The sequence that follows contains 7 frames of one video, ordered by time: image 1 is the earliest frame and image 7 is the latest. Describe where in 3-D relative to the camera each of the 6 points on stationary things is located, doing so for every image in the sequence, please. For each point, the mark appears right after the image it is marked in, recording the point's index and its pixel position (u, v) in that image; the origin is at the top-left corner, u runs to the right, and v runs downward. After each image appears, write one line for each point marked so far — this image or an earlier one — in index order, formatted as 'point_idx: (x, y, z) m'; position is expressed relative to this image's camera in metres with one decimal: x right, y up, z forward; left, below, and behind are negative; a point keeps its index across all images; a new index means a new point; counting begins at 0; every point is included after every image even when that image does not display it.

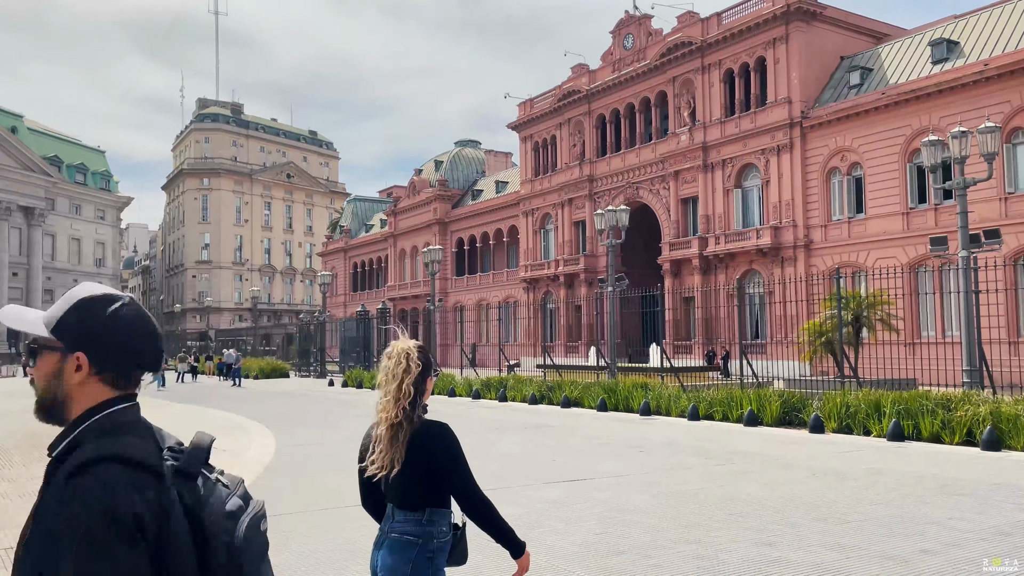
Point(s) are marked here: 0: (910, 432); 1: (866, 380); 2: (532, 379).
0: (+5.4, -1.9, +11.0) m
1: (+8.1, -2.1, +18.5) m
2: (+0.5, -2.2, +19.6) m
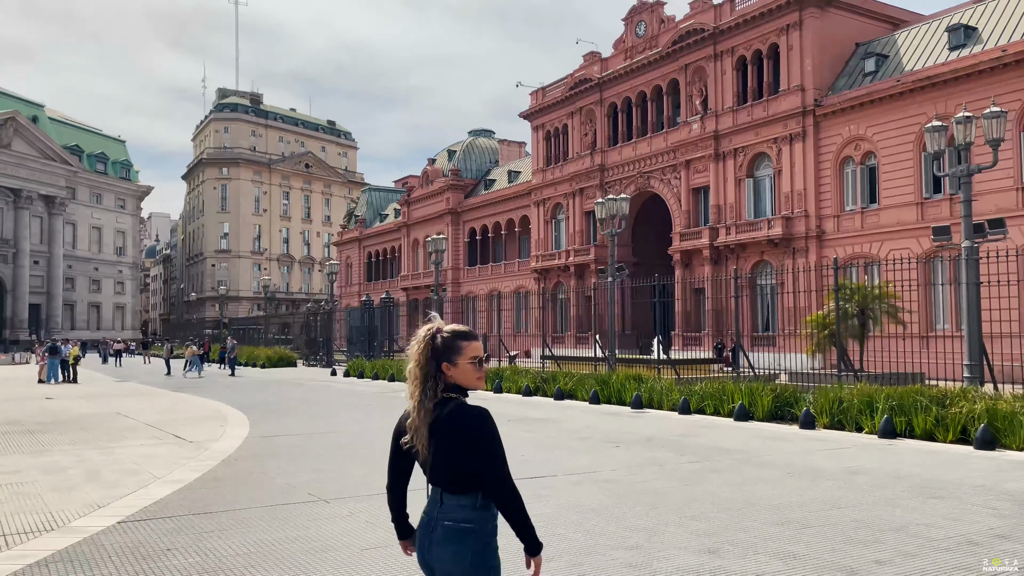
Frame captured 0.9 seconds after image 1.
0: (+5.1, -1.8, +10.6) m
1: (+8.0, -1.9, +18.0) m
2: (+0.4, -1.9, +19.3) m
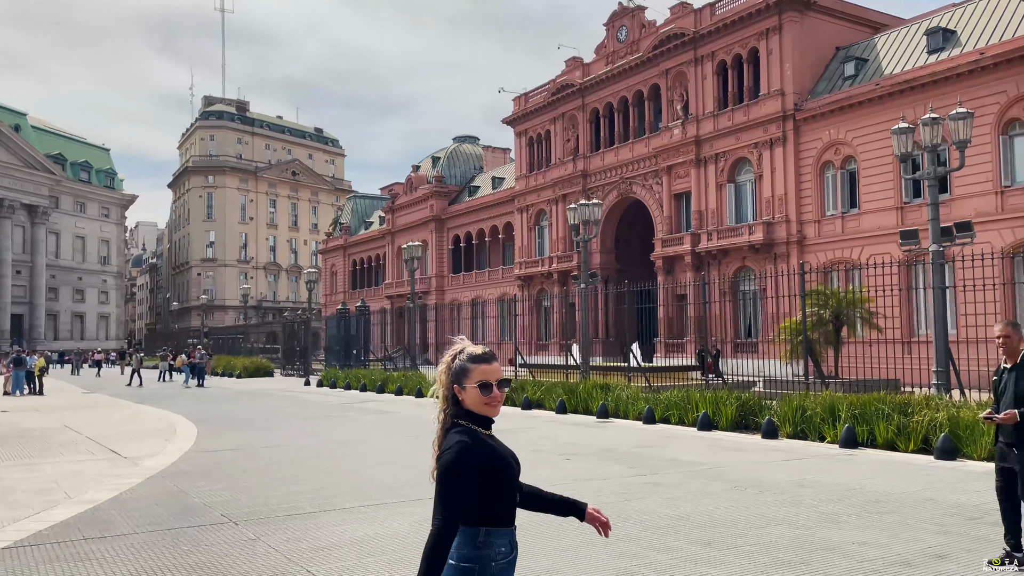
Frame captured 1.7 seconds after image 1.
0: (+4.4, -1.9, +10.3) m
1: (+7.3, -2.0, +17.7) m
2: (-0.3, -2.1, +18.9) m
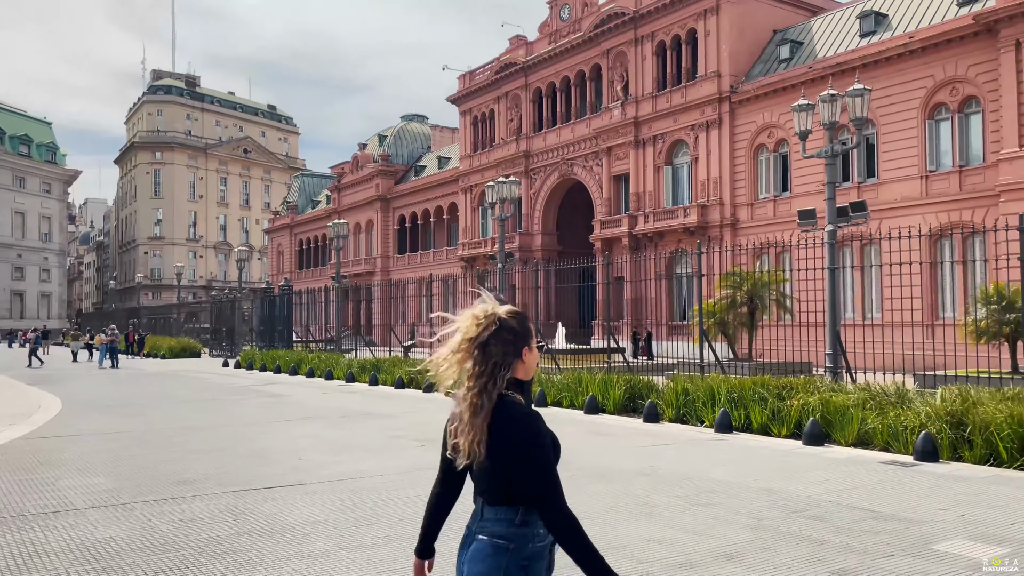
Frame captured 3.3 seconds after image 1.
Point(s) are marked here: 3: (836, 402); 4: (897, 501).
0: (+2.8, -1.7, +10.0) m
1: (+5.3, -1.6, +17.5) m
2: (-2.3, -1.6, +18.4) m
3: (+3.6, -1.3, +9.1) m
4: (+2.9, -1.6, +6.1) m
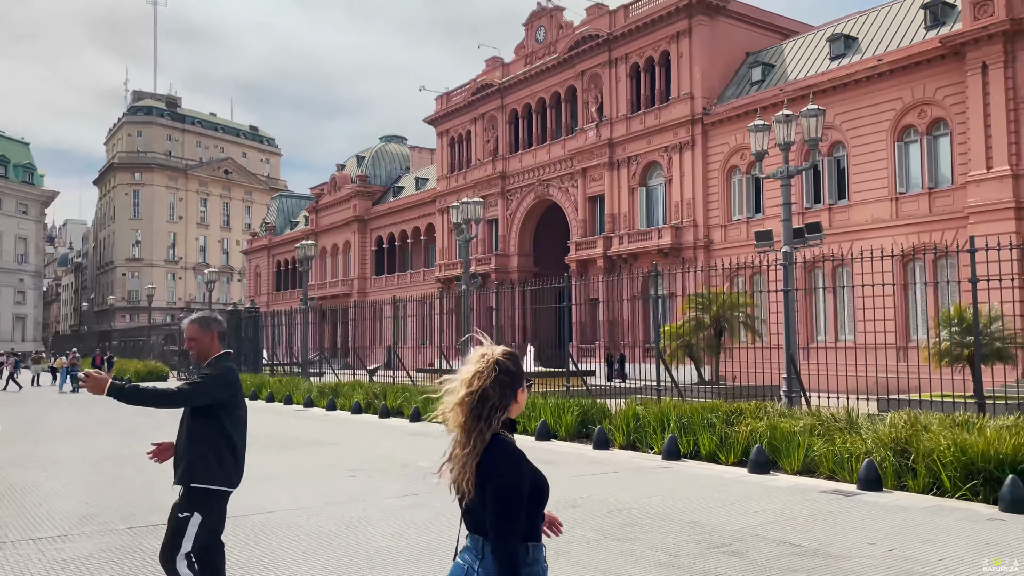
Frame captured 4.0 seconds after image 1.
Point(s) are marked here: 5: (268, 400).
0: (+2.1, -1.9, +9.7) m
1: (+4.5, -2.1, +17.2) m
2: (-3.2, -2.1, +18.0) m
3: (+3.0, -1.5, +8.8) m
4: (+2.3, -1.8, +5.8) m
5: (-5.9, -2.7, +19.8) m
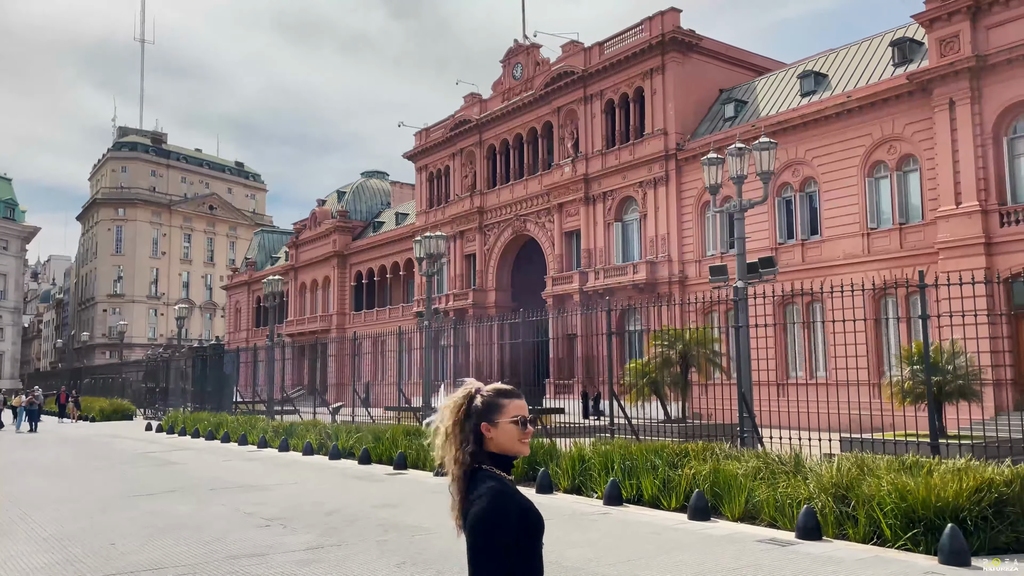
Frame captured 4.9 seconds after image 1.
0: (+1.4, -2.3, +9.2) m
1: (+3.7, -2.8, +16.8) m
2: (-4.0, -2.9, +17.5) m
3: (+2.2, -1.9, +8.4) m
4: (+1.6, -2.0, +5.4) m
5: (-6.8, -3.6, +19.3) m
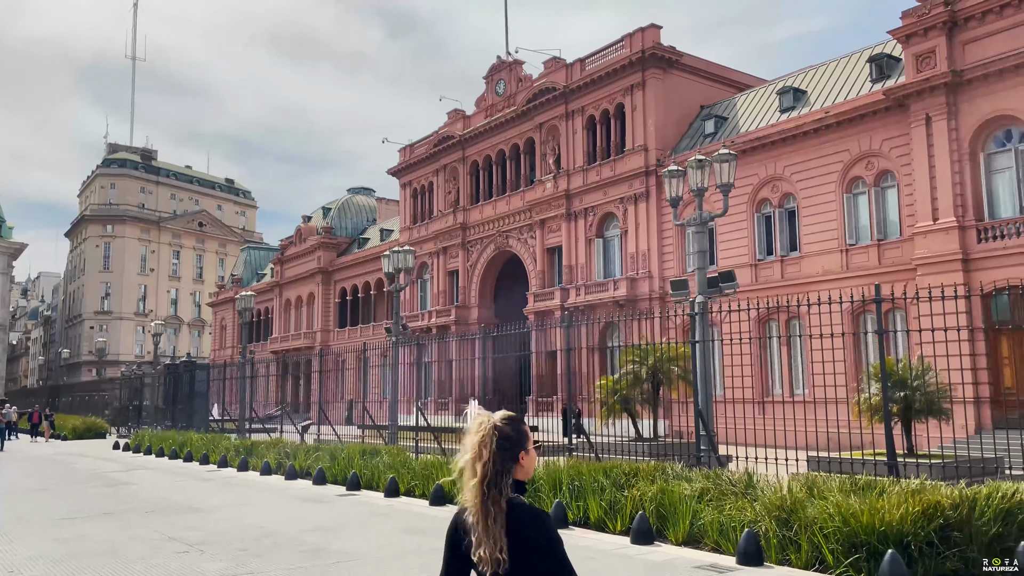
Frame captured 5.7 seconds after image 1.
0: (+0.8, -2.5, +8.9) m
1: (+3.0, -3.2, +16.5) m
2: (-4.7, -3.2, +17.1) m
3: (+1.6, -2.0, +8.1) m
4: (+1.0, -2.1, +5.1) m
5: (-7.5, -3.9, +18.9) m
